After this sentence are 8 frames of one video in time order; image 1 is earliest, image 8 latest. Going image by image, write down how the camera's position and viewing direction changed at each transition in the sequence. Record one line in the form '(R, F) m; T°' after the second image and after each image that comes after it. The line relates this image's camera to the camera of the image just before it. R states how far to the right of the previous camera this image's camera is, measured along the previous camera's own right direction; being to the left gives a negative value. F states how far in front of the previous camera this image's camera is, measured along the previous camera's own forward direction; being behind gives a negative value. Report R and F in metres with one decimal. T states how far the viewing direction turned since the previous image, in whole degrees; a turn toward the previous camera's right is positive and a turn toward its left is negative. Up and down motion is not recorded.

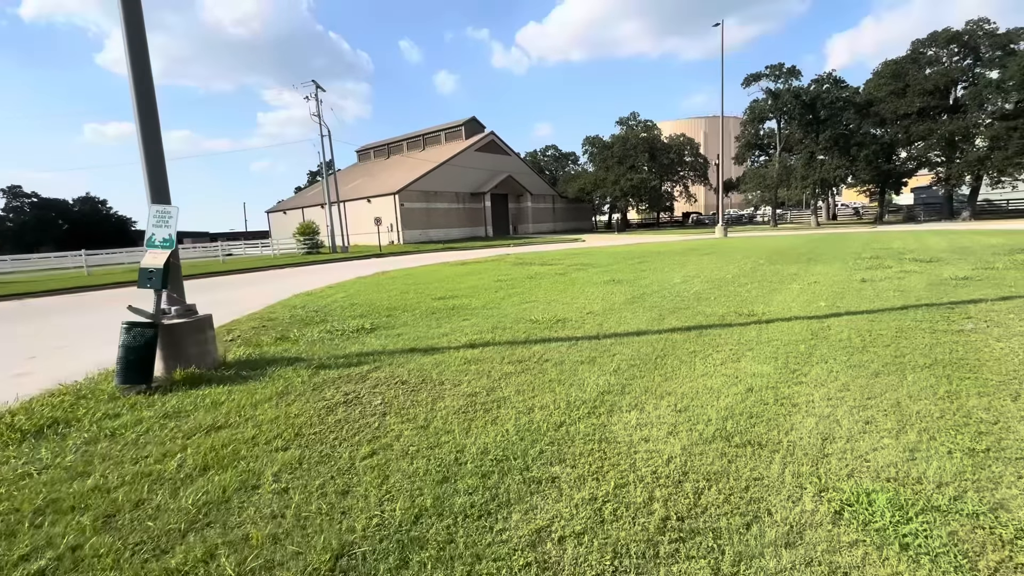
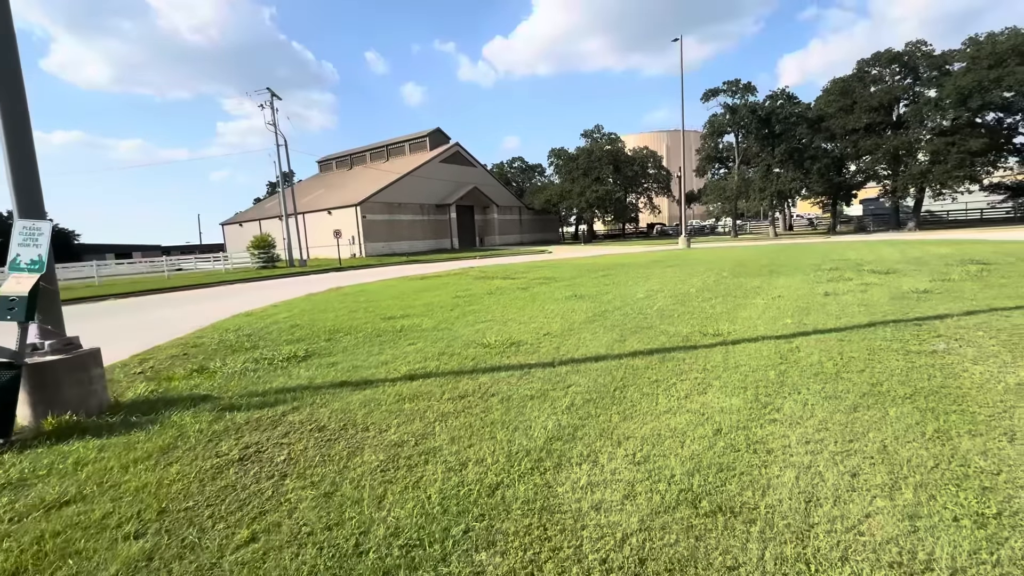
(+0.3, +0.6) m; +4°
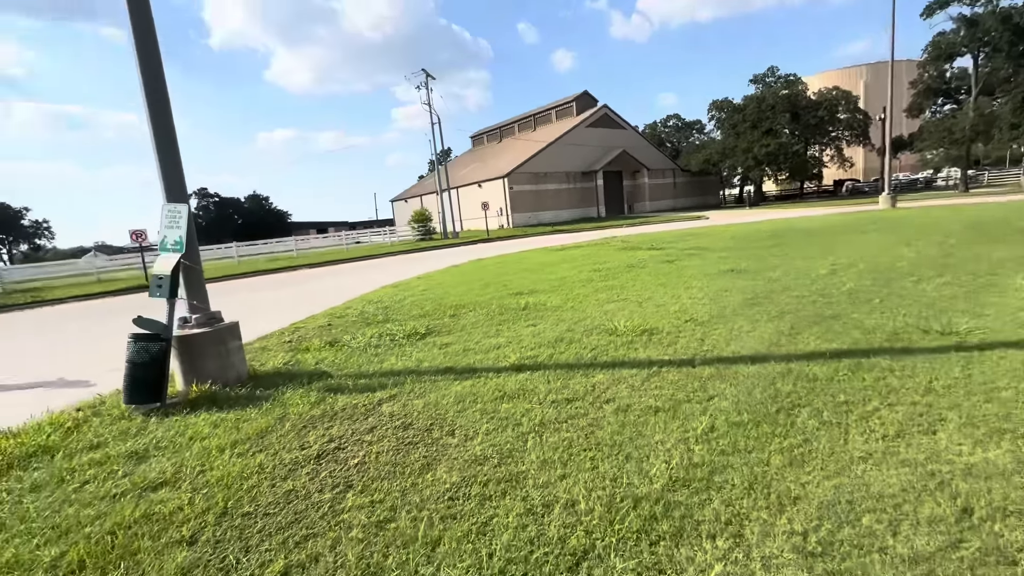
(+0.2, +0.9) m; -18°
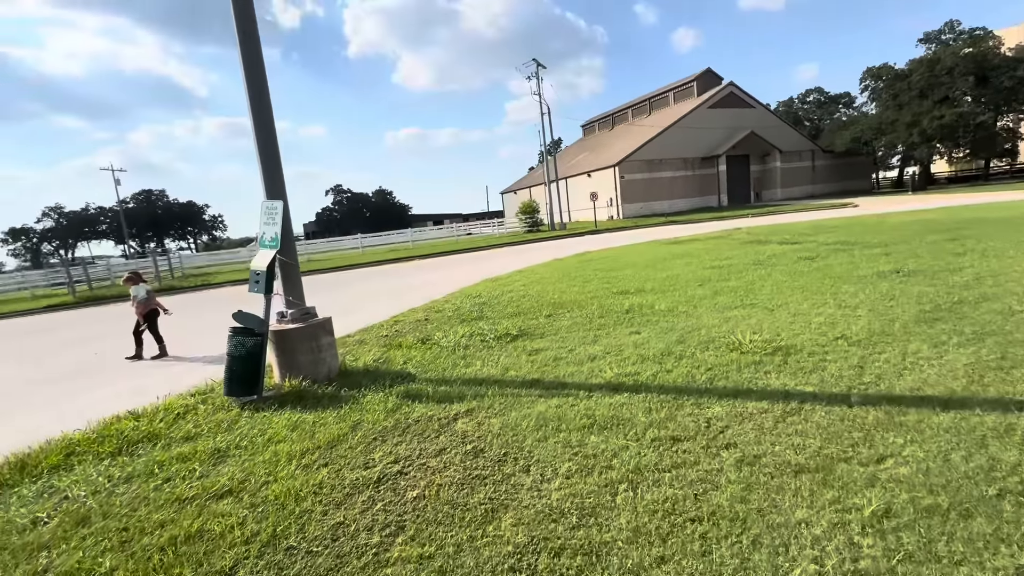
(+0.1, +0.6) m; -13°
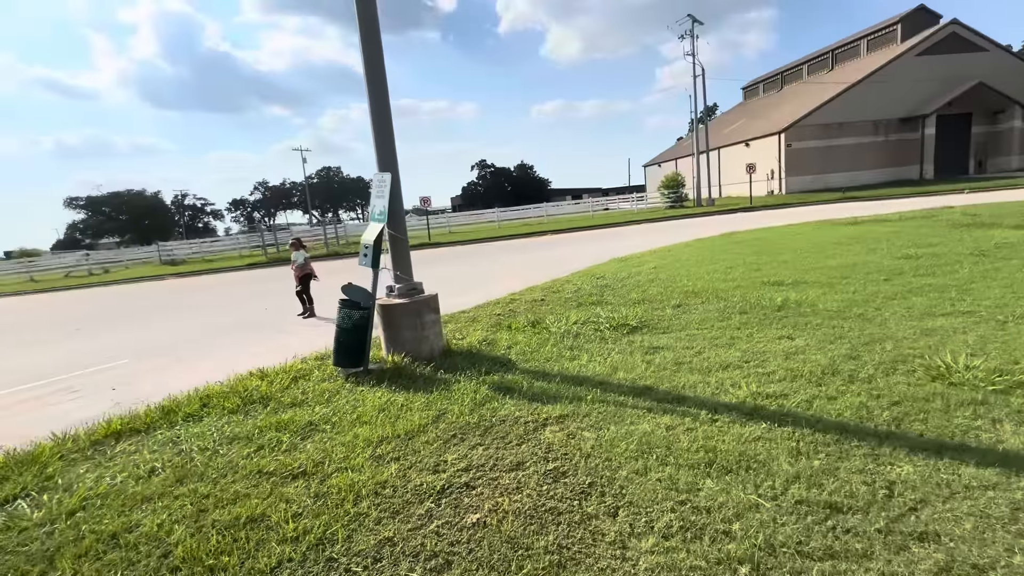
(+0.2, +0.6) m; -16°
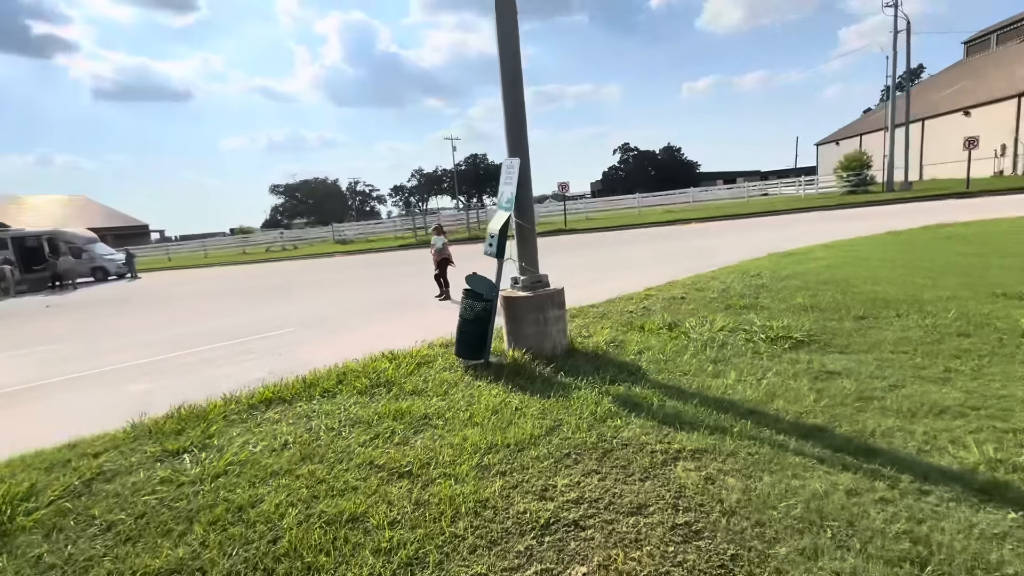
(0.0, +0.4) m; -16°
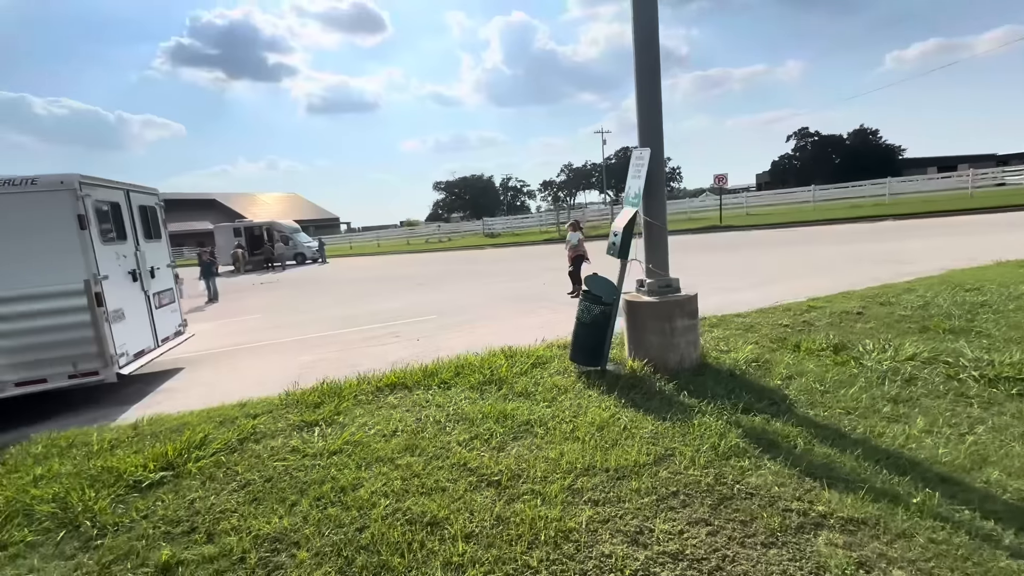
(+0.2, +0.3) m; -17°
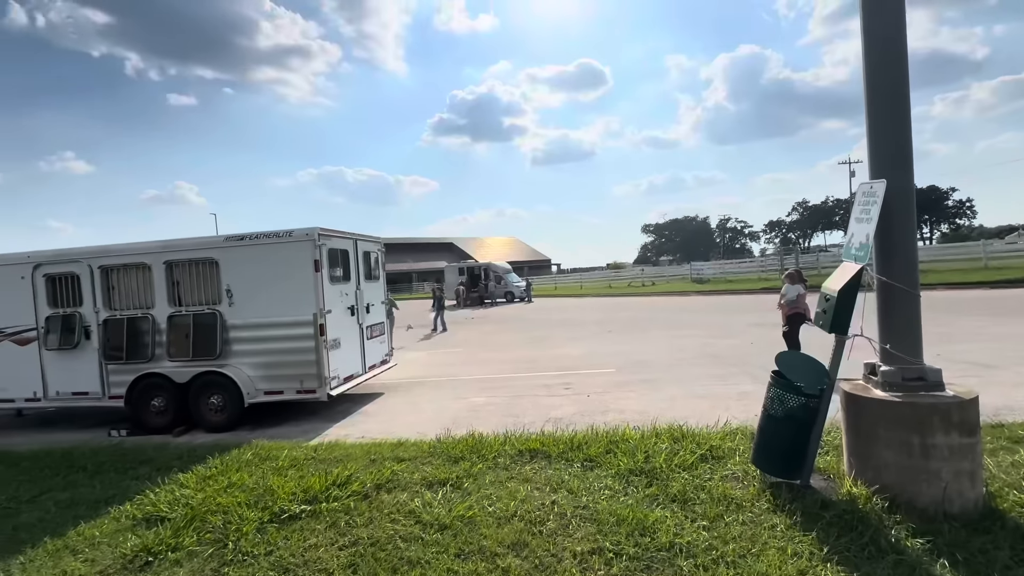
(+0.4, +0.6) m; -25°
